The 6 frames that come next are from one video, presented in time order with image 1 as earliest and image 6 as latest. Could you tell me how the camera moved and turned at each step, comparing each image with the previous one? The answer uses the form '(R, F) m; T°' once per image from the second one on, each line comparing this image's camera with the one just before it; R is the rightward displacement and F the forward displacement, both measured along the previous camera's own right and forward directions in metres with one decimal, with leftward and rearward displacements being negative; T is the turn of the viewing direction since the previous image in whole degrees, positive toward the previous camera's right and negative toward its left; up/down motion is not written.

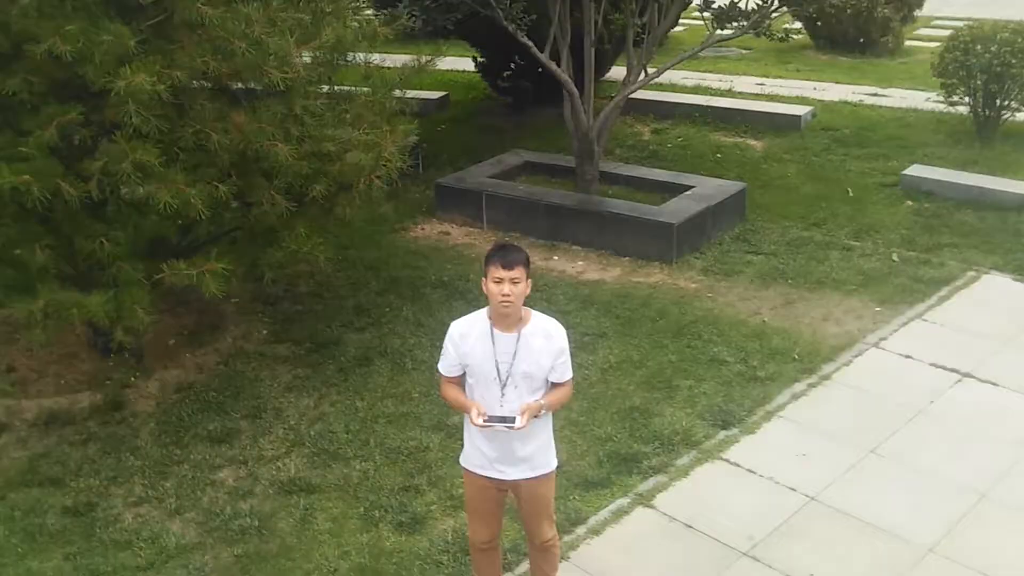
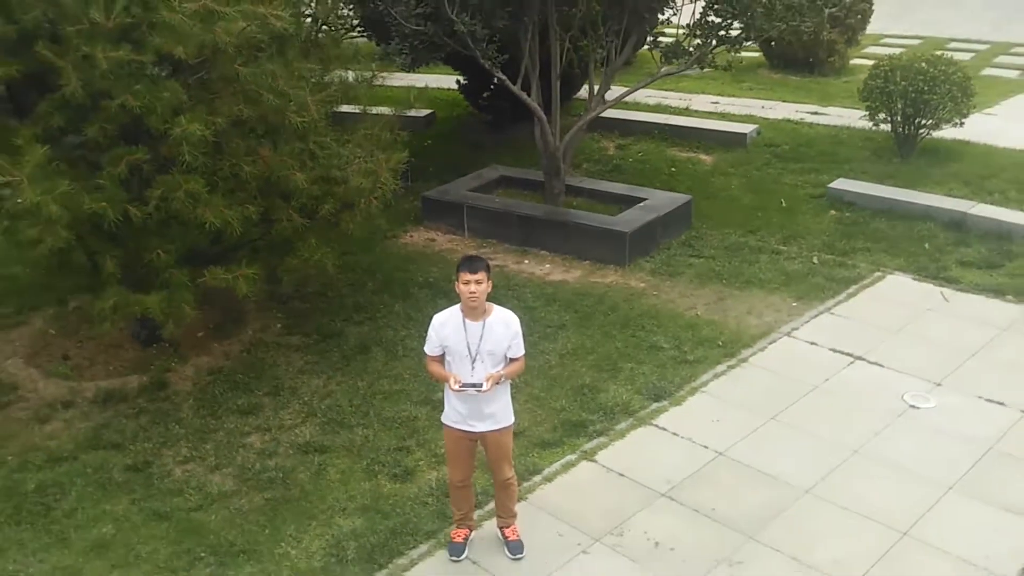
(+0.1, -0.9) m; +1°
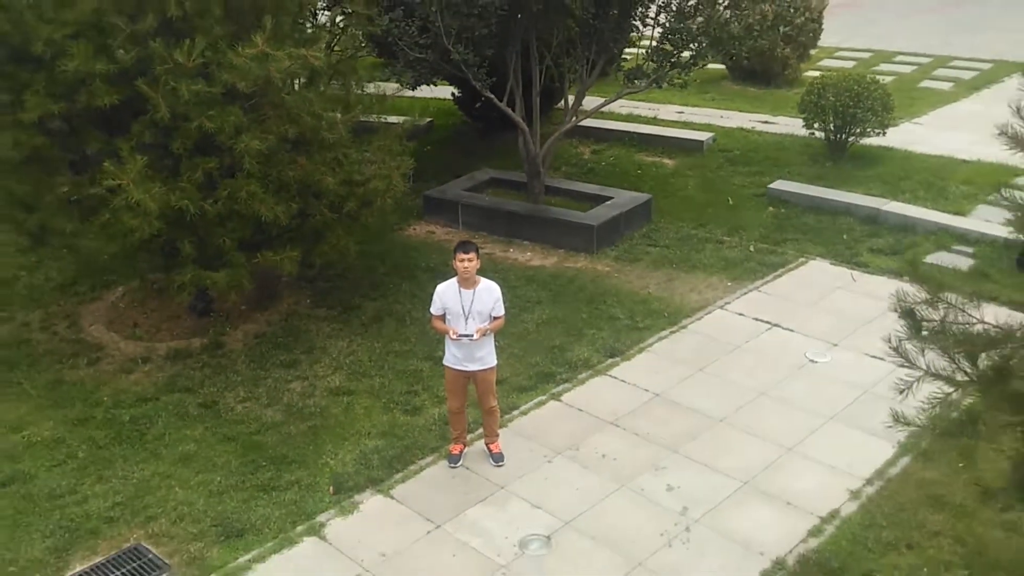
(+0.1, -1.2) m; 0°
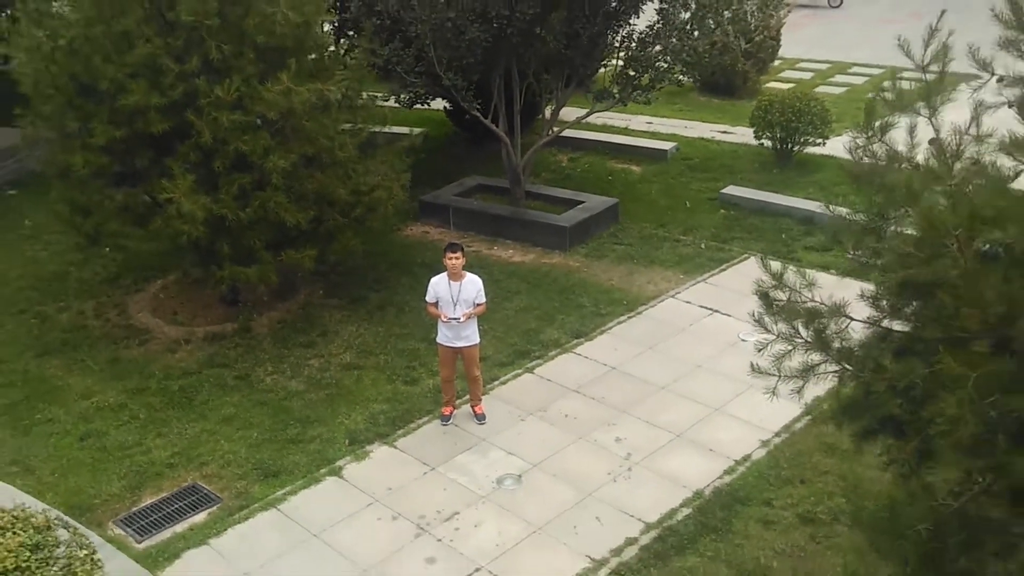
(+0.1, -1.1) m; 0°
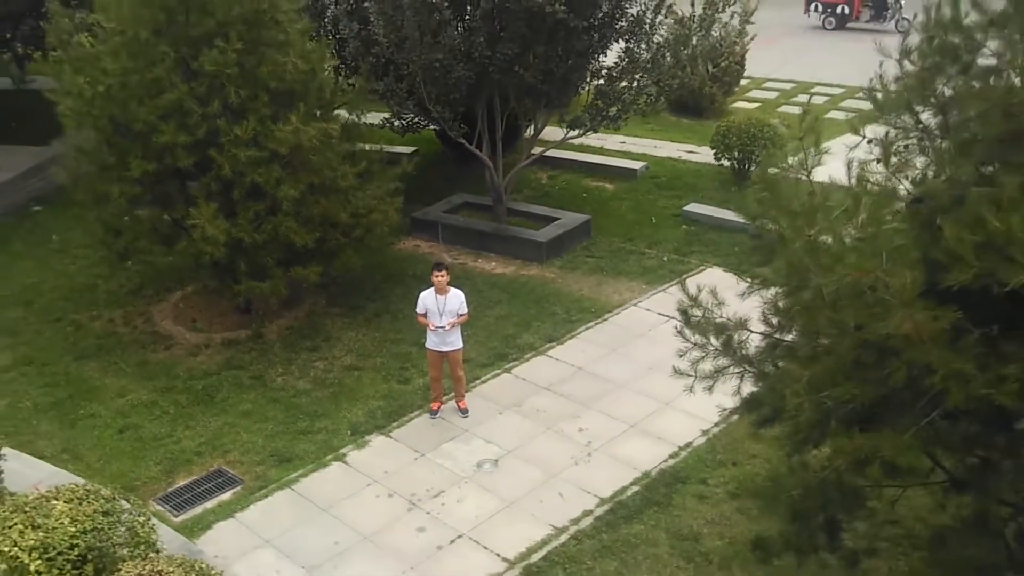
(+0.1, -1.0) m; +1°
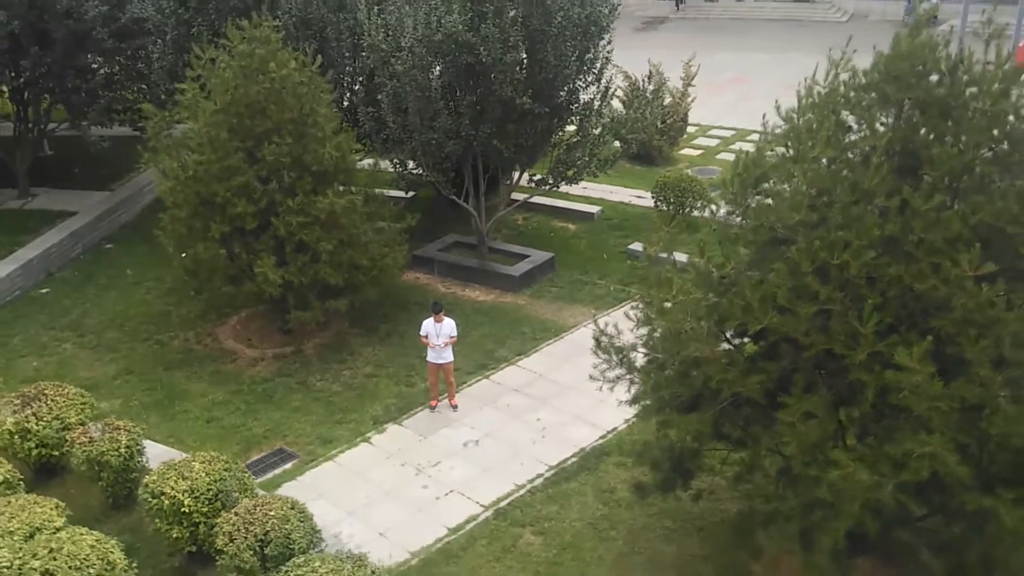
(+0.2, -2.6) m; +1°
